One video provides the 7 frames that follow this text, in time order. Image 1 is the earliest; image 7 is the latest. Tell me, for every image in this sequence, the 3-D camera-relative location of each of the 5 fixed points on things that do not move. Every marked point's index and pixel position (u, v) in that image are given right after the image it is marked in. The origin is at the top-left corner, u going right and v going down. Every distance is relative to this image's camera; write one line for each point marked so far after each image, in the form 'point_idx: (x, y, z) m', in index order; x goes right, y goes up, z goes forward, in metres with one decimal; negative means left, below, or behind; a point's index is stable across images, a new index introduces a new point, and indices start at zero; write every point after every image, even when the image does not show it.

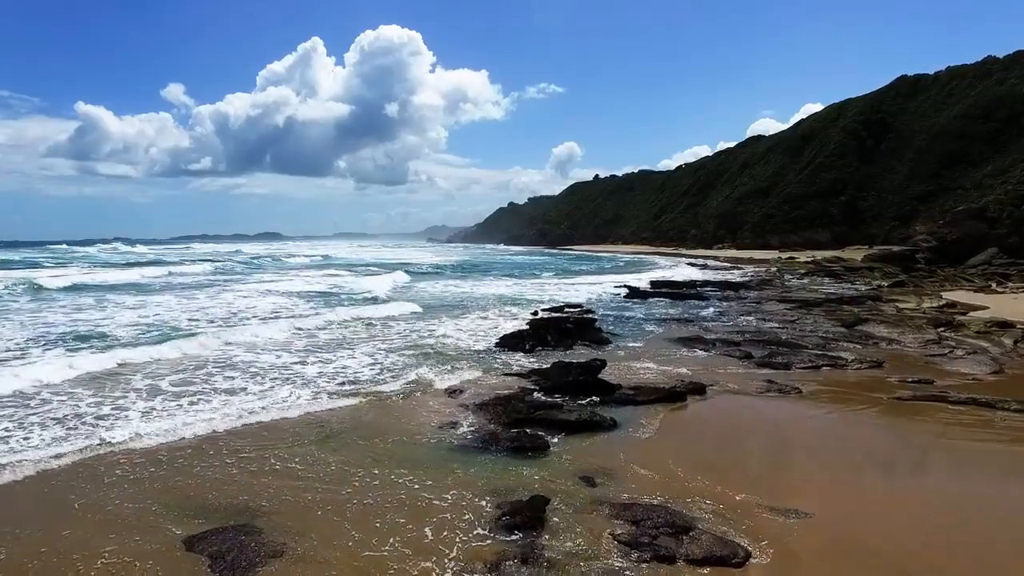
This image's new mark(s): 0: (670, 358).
0: (+3.3, -1.5, +12.1) m
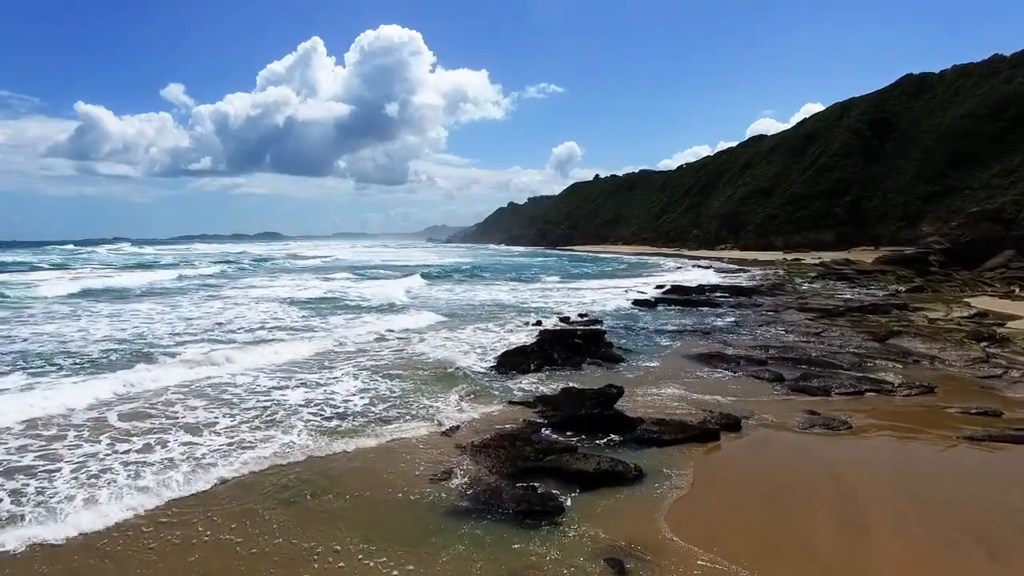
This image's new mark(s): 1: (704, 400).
0: (+3.4, -1.7, +10.8) m
1: (+3.0, -1.8, +9.1) m
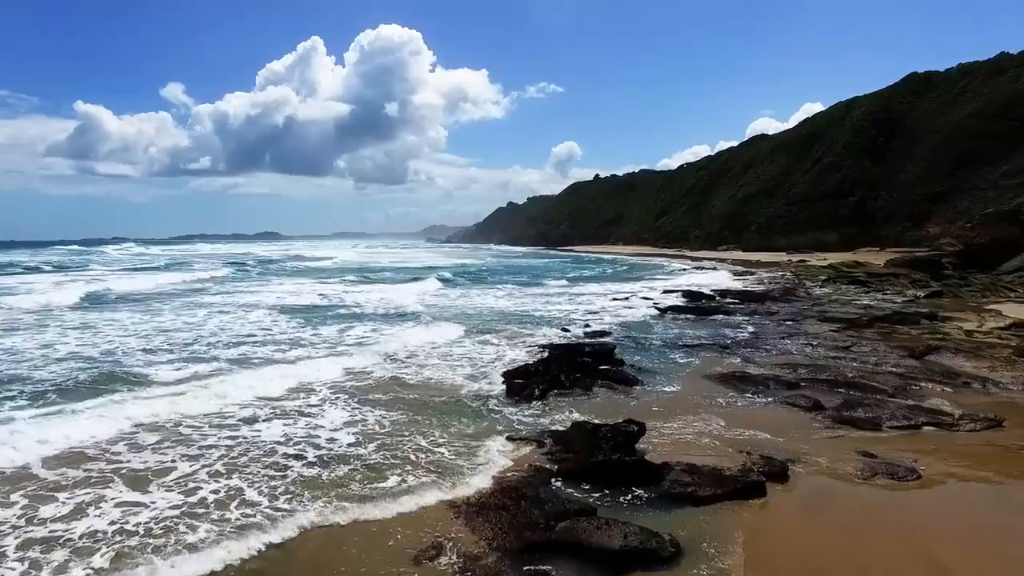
0: (+3.4, -2.0, +9.6) m
1: (+3.1, -2.1, +7.9) m
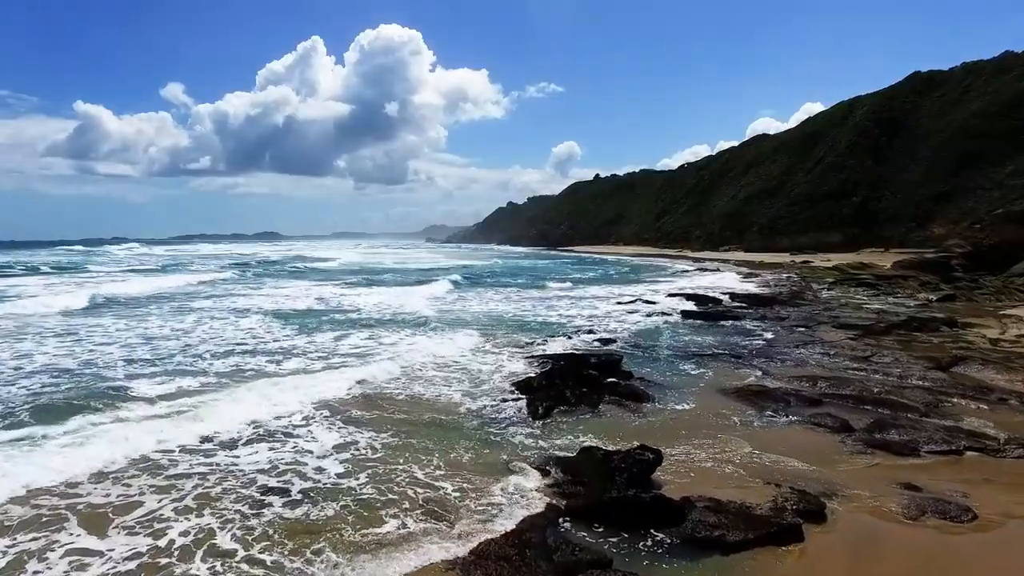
0: (+3.5, -2.2, +8.8) m
1: (+3.1, -2.2, +7.1) m
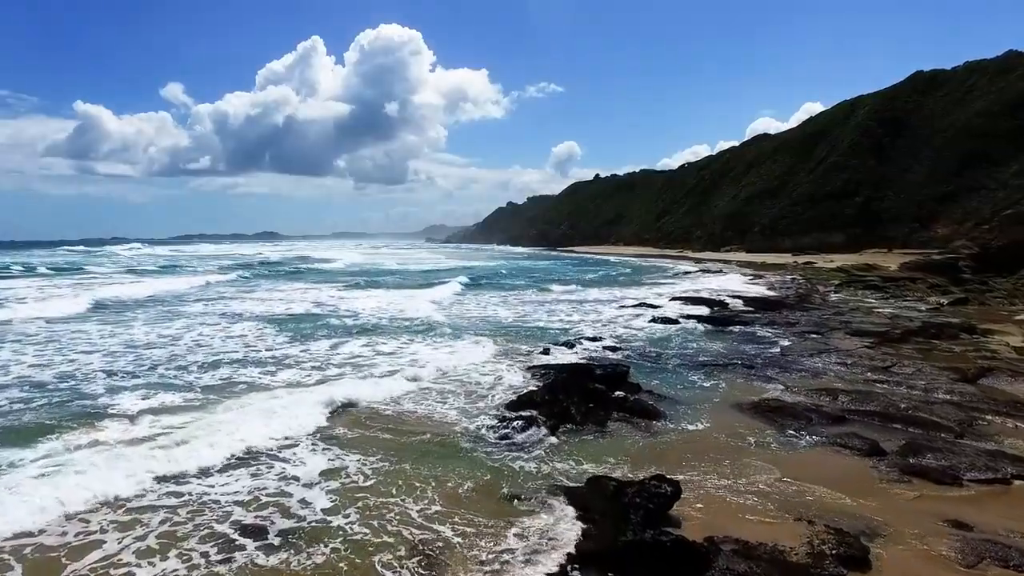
0: (+3.5, -2.3, +8.1) m
1: (+3.1, -2.4, +6.4) m
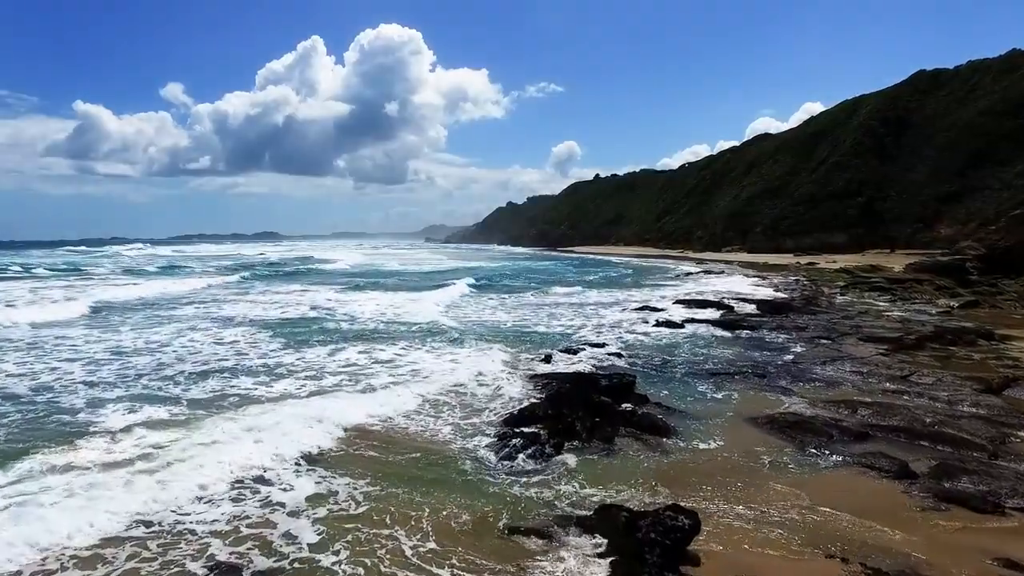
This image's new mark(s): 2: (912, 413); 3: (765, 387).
0: (+3.5, -2.4, +7.5) m
1: (+3.1, -2.5, +5.9) m
2: (+6.7, -2.1, +9.8) m
3: (+5.1, -2.0, +11.6) m
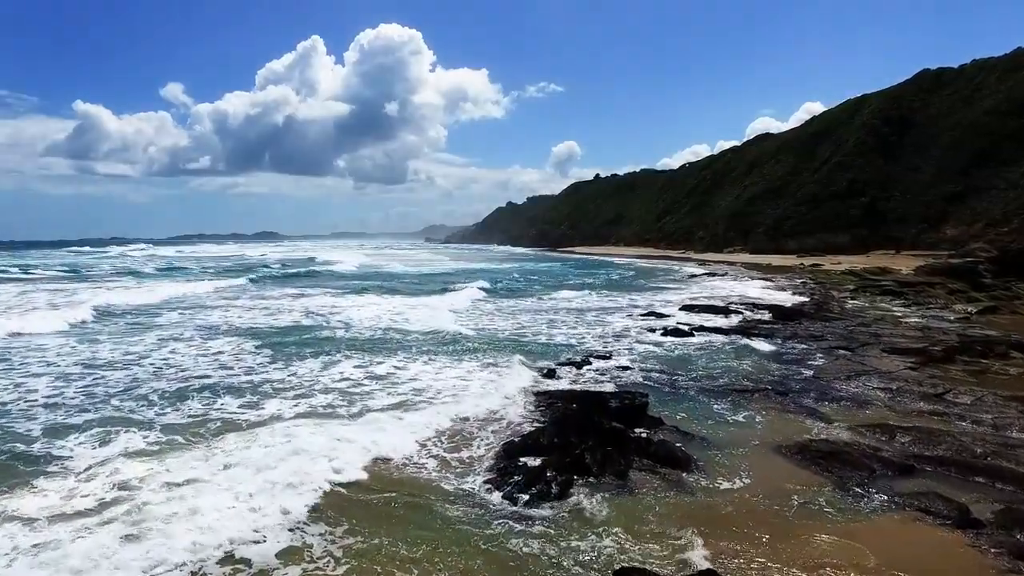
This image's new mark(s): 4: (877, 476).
0: (+3.5, -2.6, +6.6) m
1: (+3.2, -2.7, +4.9) m
2: (+6.8, -2.3, +8.8) m
3: (+5.2, -2.2, +10.7) m
4: (+4.8, -2.5, +7.6) m
